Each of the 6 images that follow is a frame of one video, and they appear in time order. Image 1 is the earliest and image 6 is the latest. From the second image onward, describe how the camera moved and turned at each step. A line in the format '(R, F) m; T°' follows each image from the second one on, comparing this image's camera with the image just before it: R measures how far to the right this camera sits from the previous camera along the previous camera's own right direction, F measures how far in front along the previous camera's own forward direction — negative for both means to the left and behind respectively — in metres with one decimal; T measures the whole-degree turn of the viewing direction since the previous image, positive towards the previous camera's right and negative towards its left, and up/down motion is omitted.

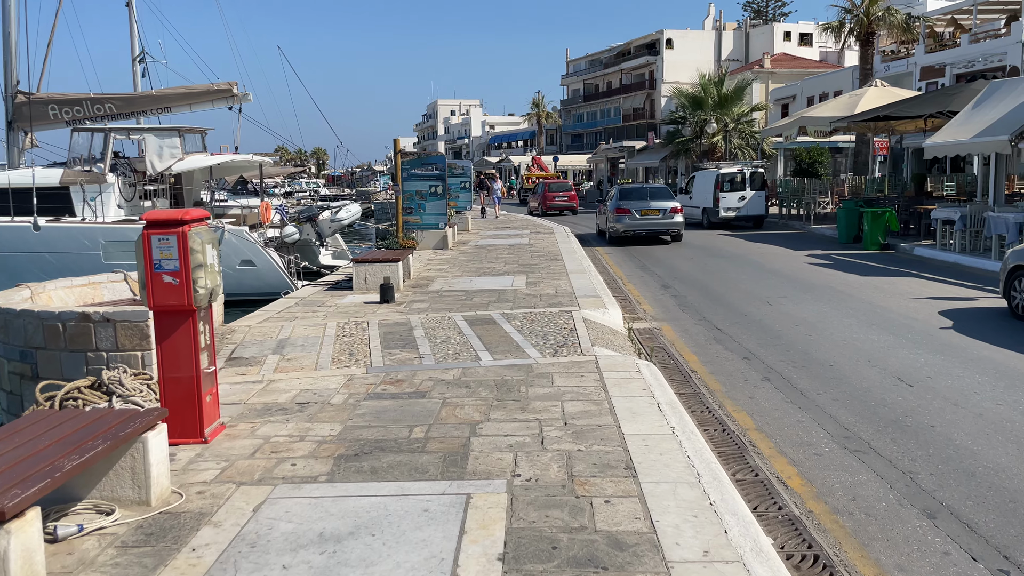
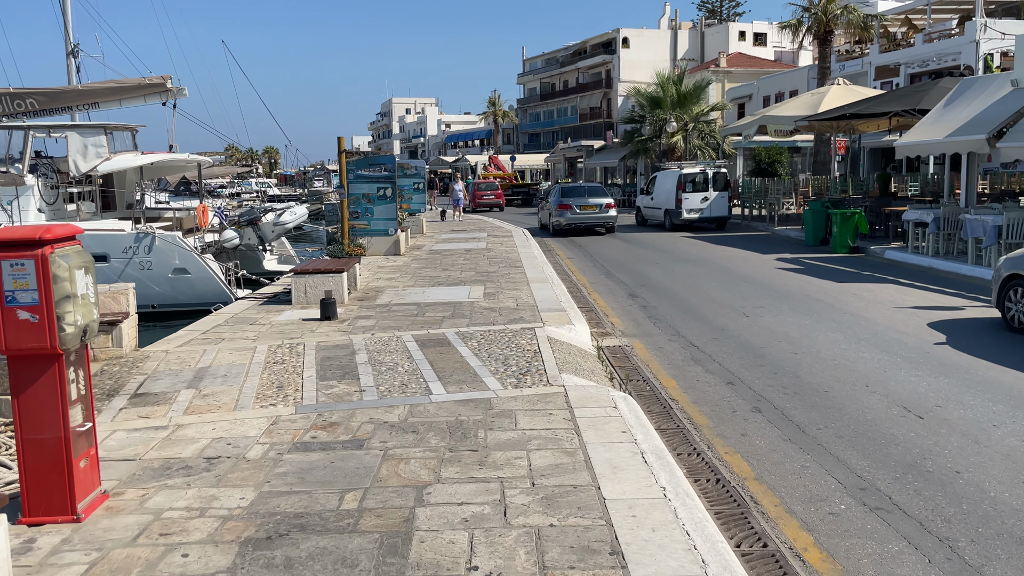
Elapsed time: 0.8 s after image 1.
(0.0, +1.0) m; +3°
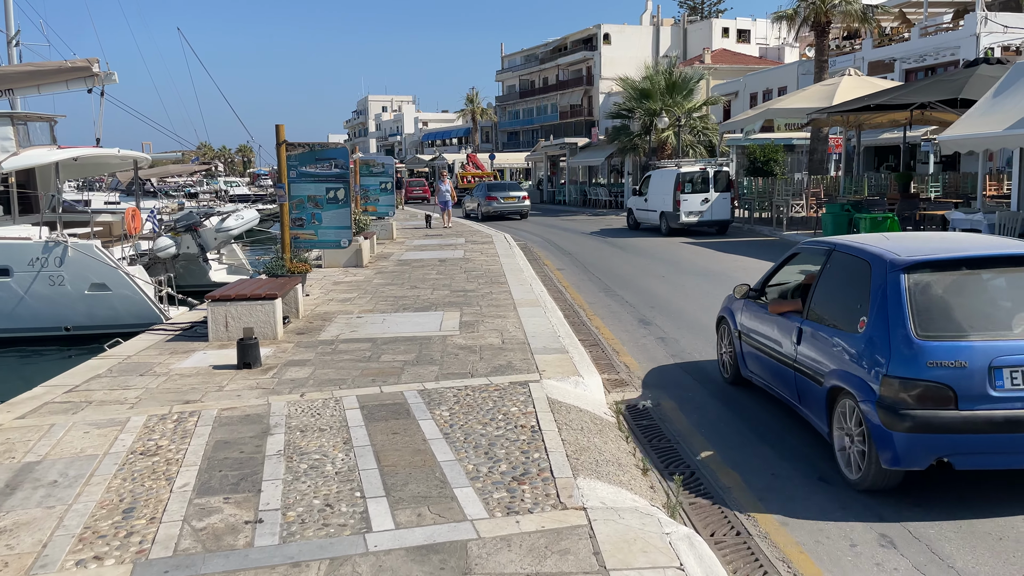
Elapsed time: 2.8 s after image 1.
(-0.1, +2.6) m; +2°
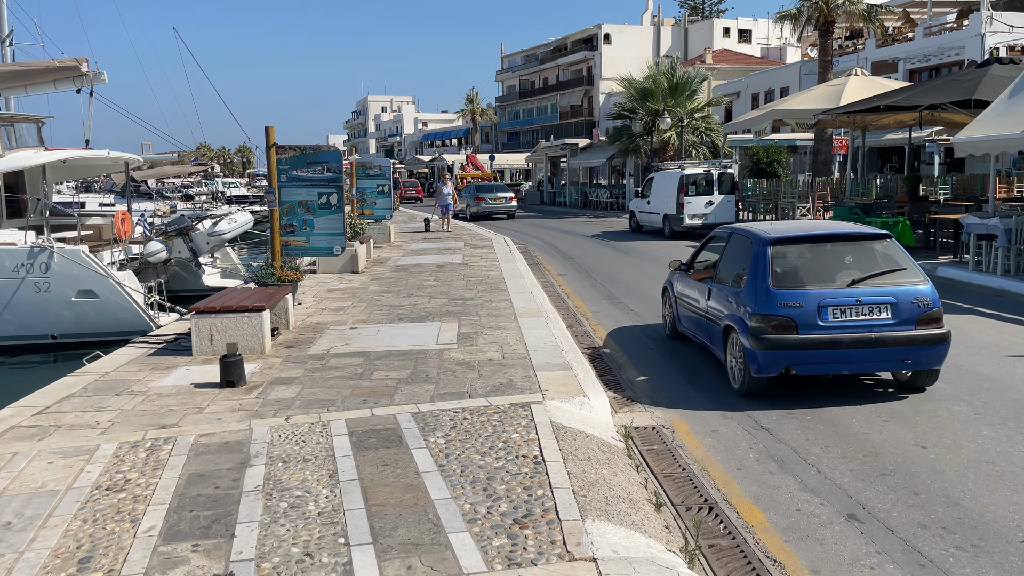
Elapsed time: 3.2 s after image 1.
(0.0, +0.5) m; 0°
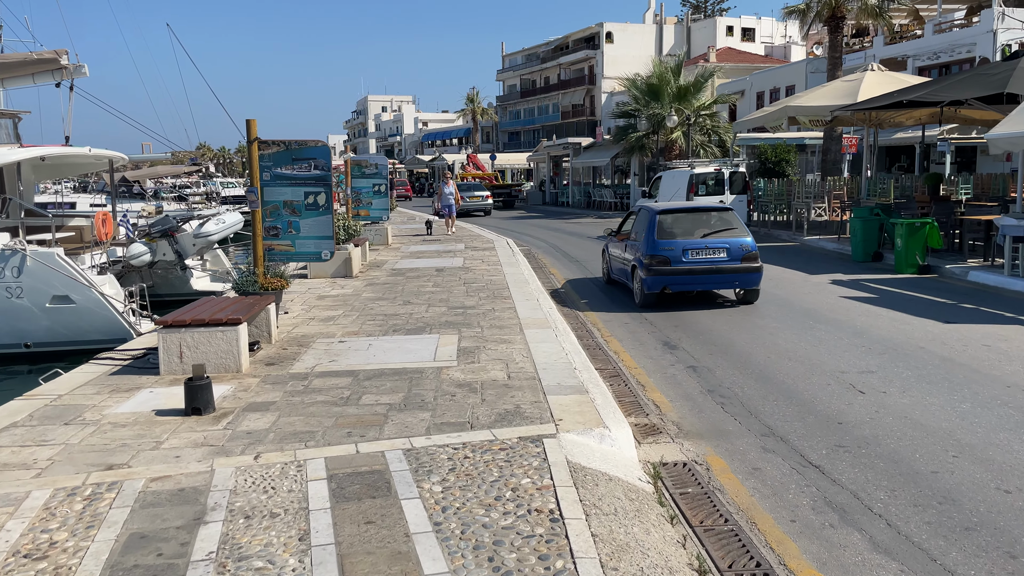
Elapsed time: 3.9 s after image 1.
(-0.1, +0.9) m; 0°
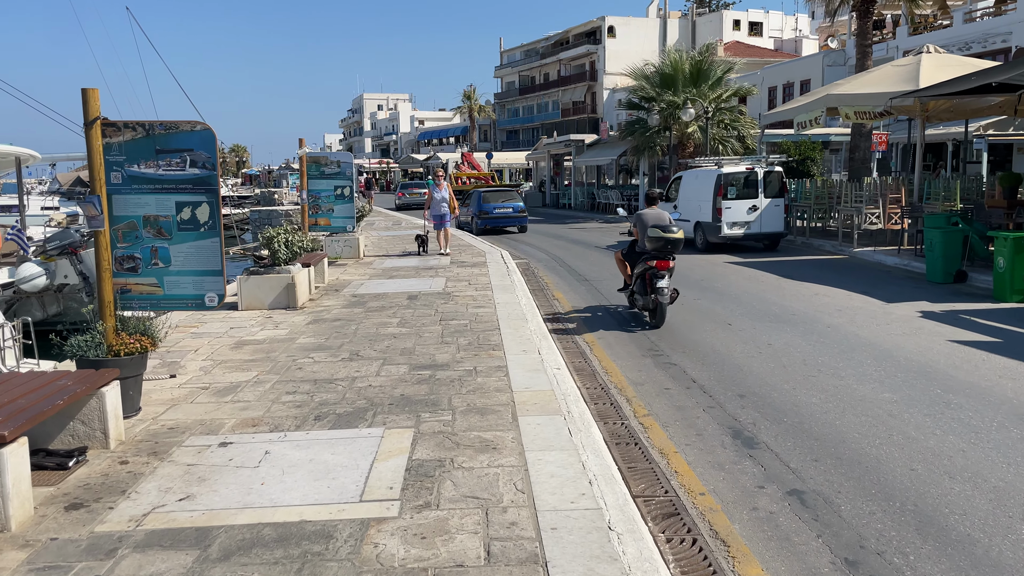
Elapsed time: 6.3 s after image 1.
(+0.1, +3.3) m; 0°
